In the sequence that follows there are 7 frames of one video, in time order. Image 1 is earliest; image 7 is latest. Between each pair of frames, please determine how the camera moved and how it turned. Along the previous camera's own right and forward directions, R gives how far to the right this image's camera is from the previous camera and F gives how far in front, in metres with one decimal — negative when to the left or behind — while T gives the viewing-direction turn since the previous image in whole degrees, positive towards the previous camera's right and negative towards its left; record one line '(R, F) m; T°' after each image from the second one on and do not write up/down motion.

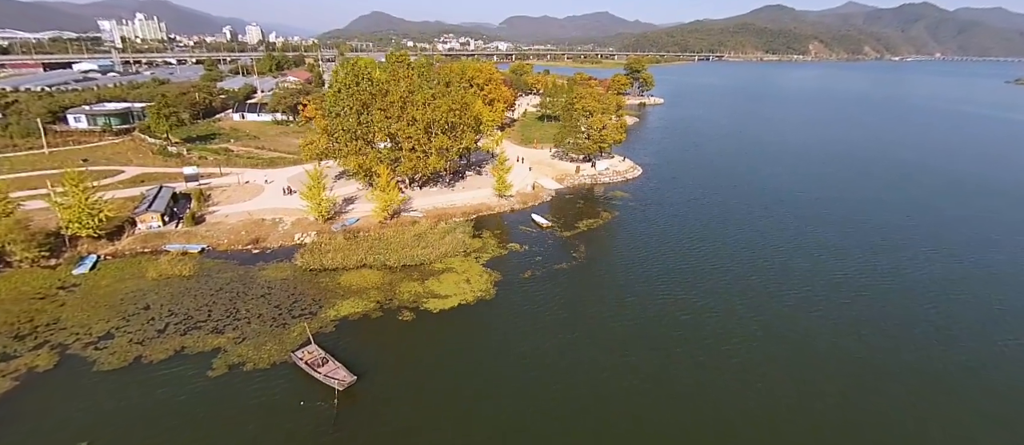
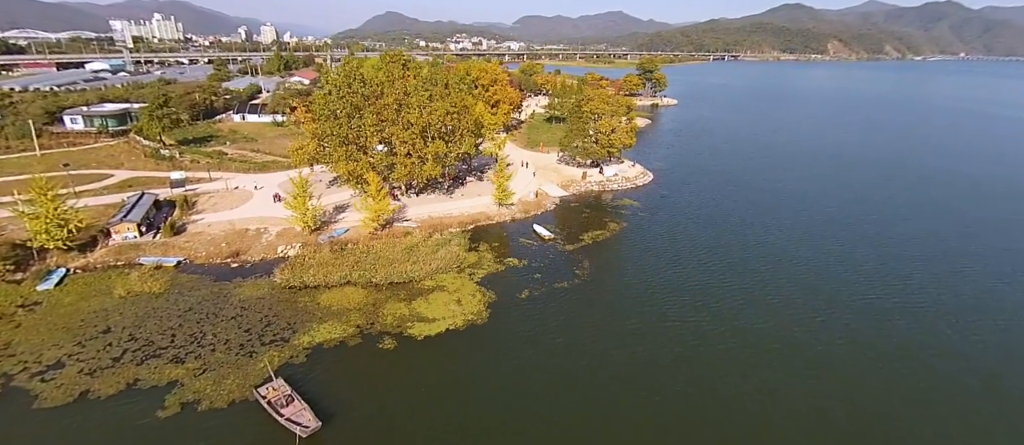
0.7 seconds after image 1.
(+0.8, +2.4) m; -1°
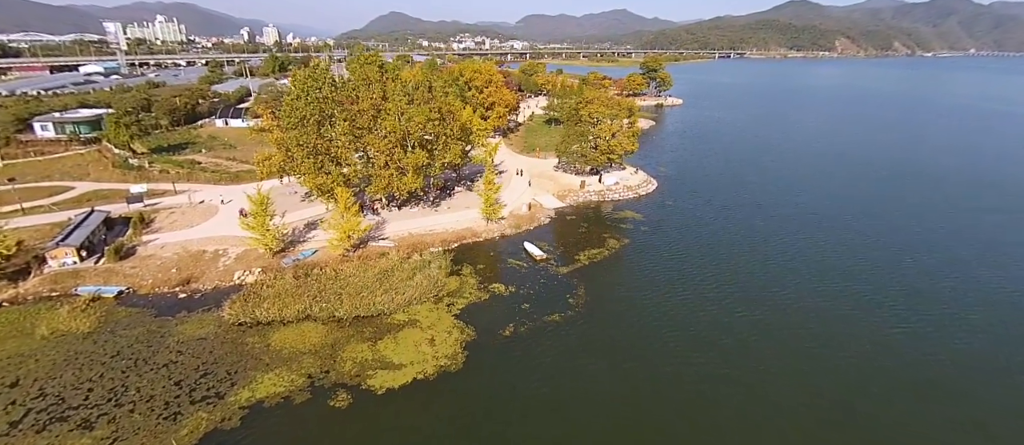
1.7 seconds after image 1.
(+1.1, +3.4) m; -1°
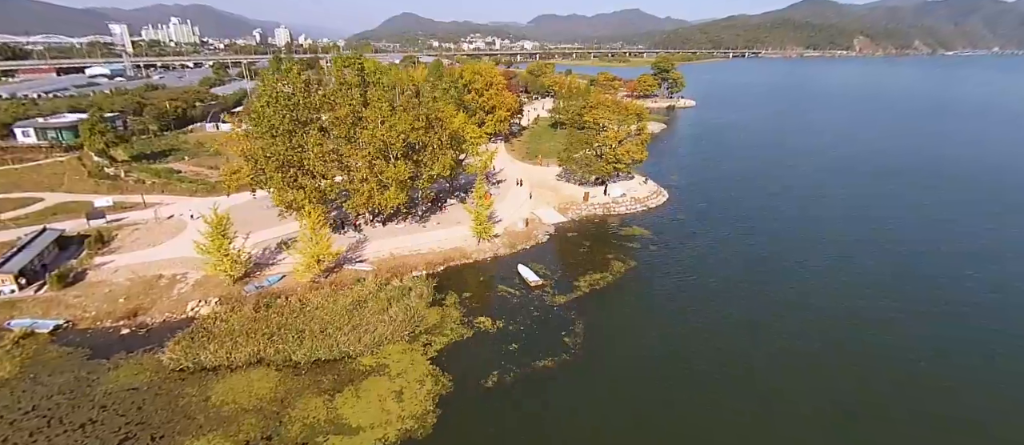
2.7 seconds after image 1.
(+1.1, +3.3) m; -1°
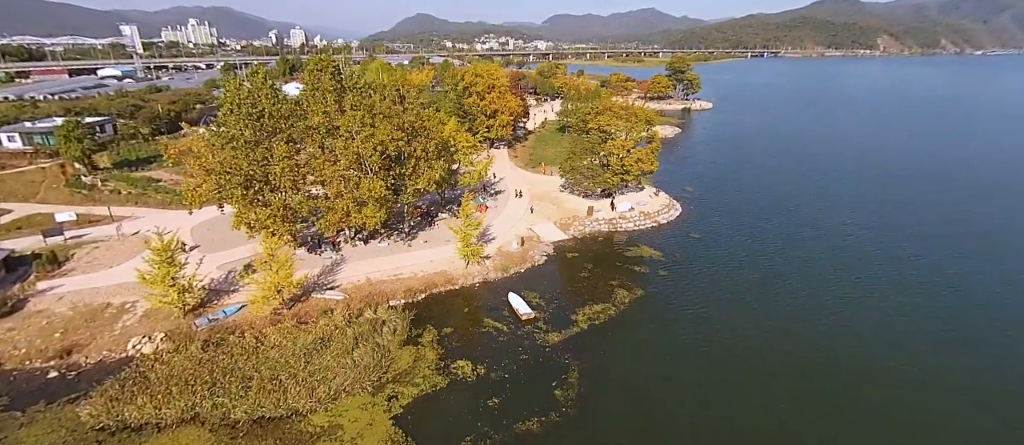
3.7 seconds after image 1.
(+1.2, +3.2) m; -2°
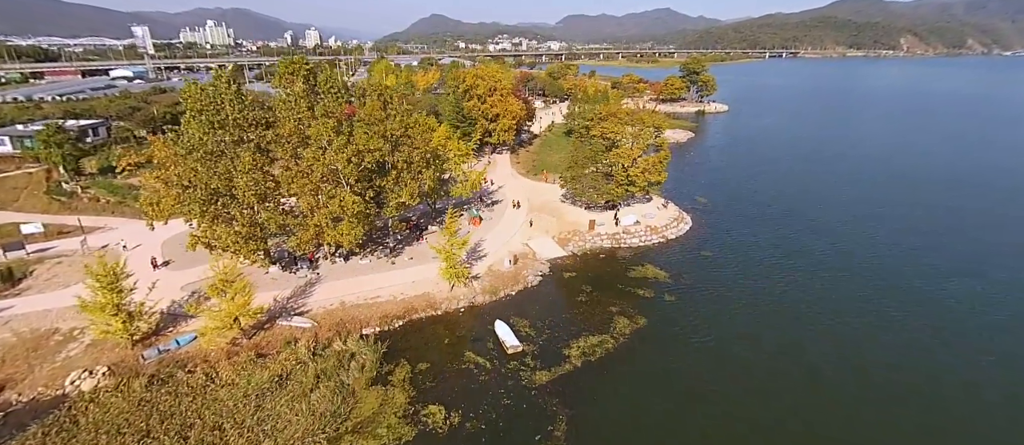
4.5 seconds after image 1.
(+1.2, +2.5) m; -2°
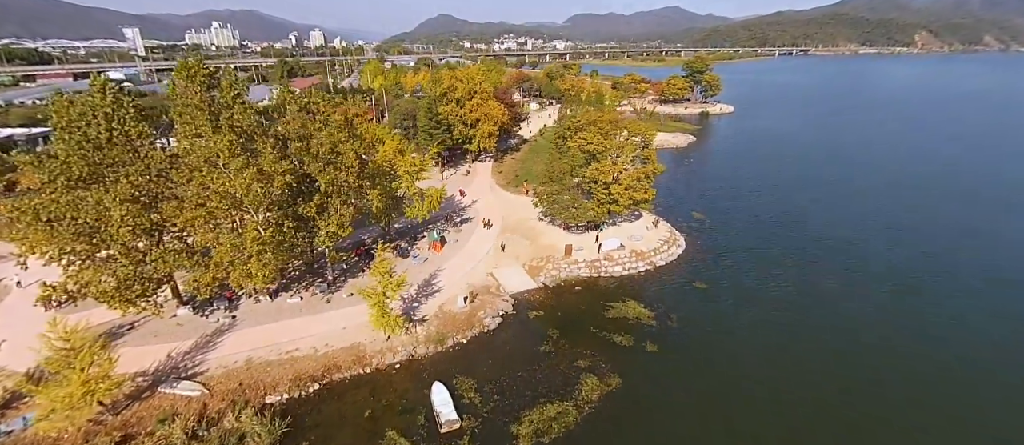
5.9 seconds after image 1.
(+2.7, +4.3) m; -1°
